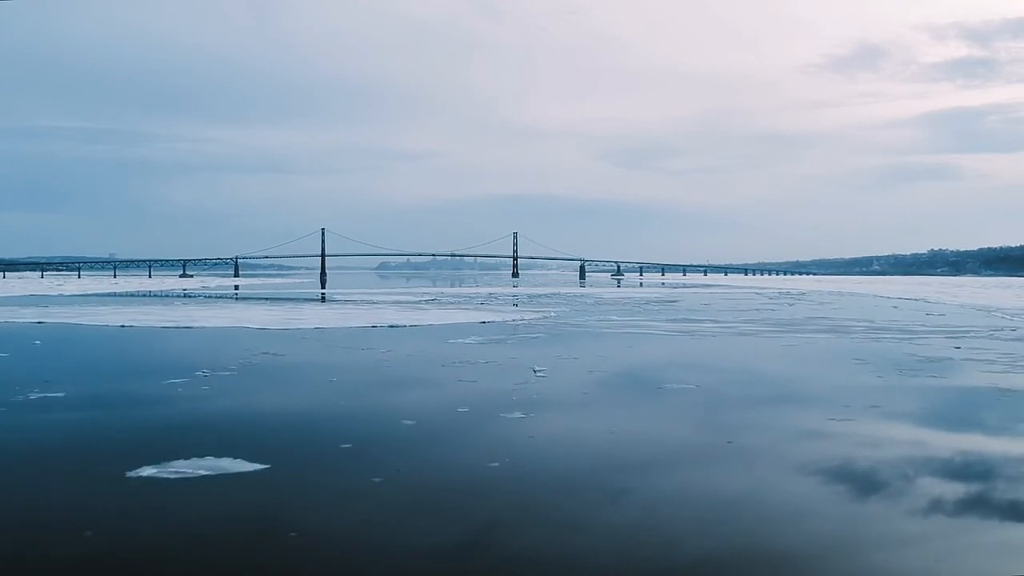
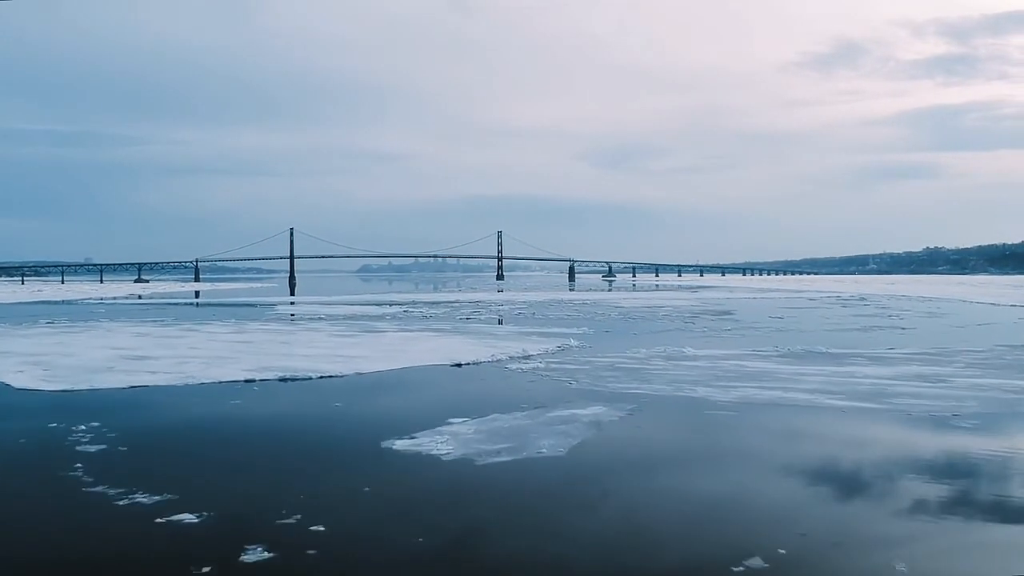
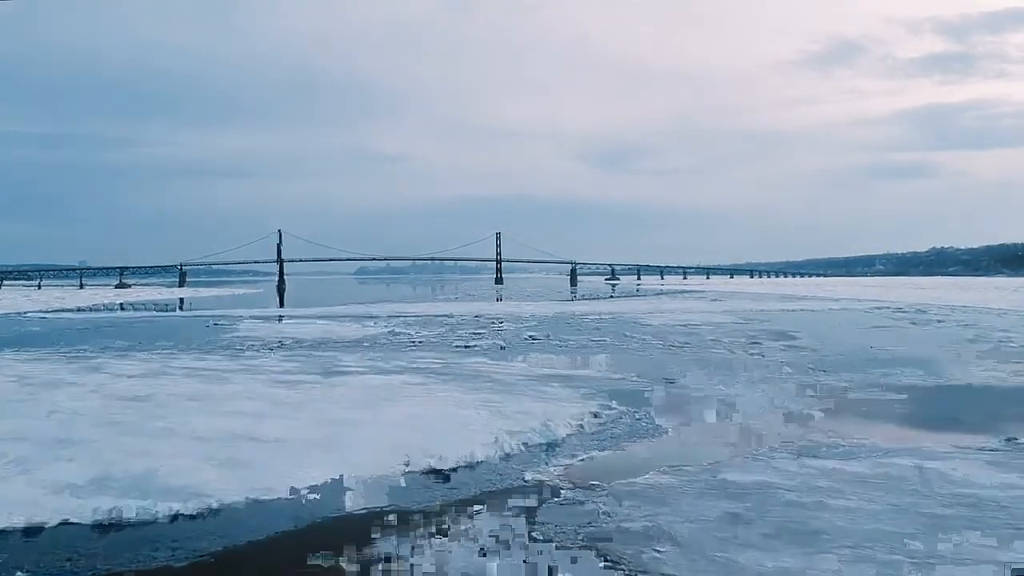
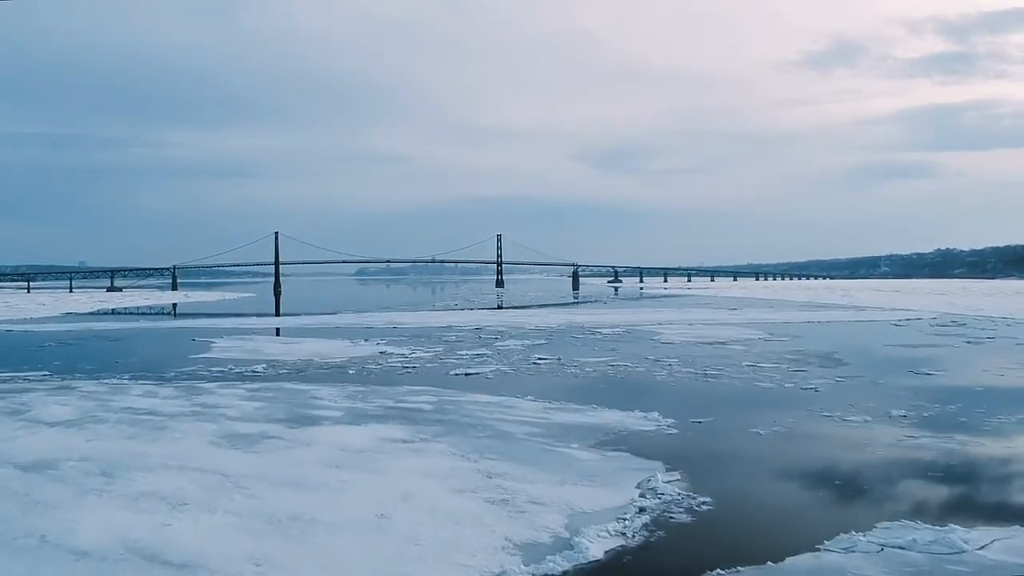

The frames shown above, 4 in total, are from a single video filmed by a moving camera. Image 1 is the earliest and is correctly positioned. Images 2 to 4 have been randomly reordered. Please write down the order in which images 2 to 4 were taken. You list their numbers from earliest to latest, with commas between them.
2, 3, 4
